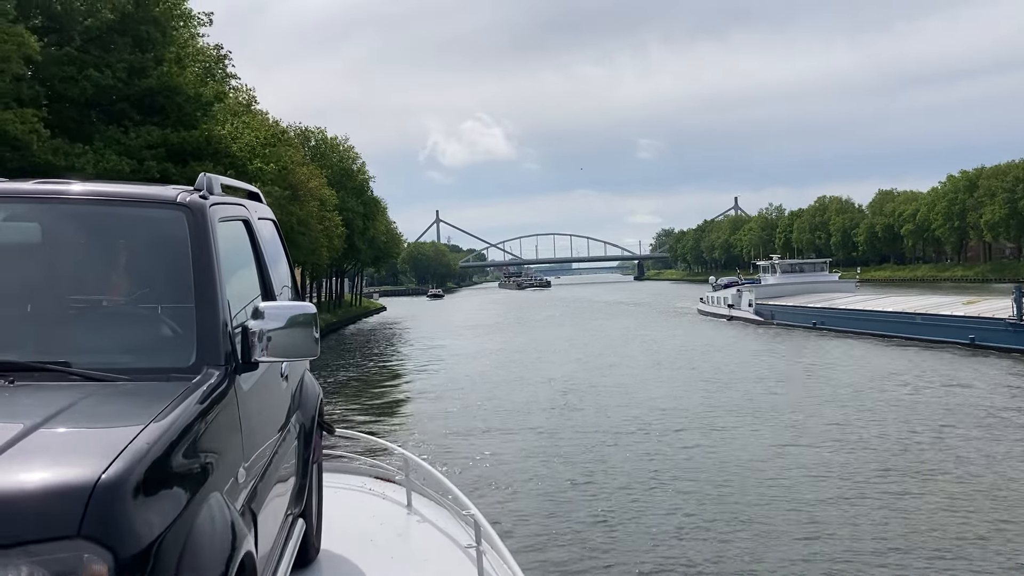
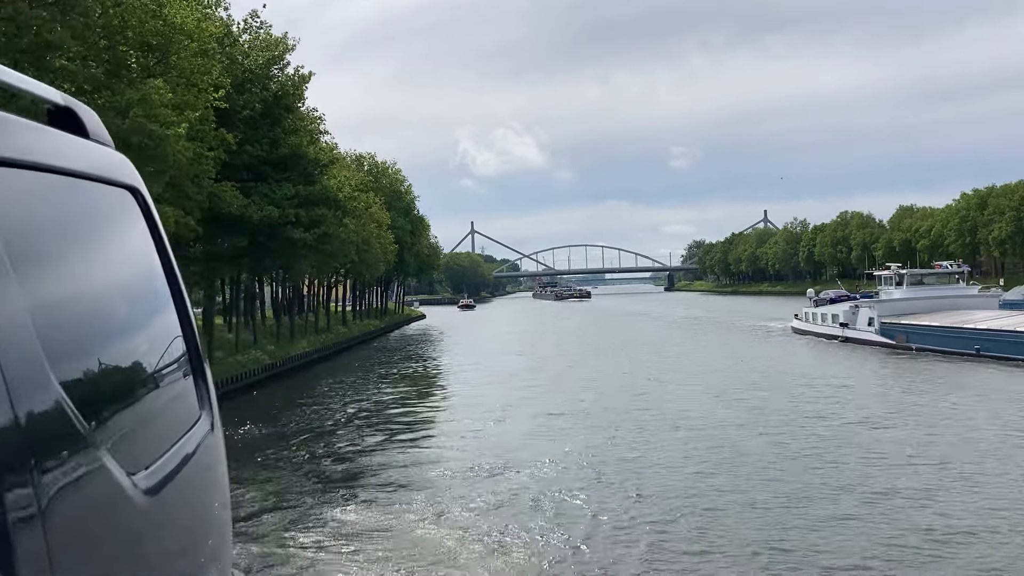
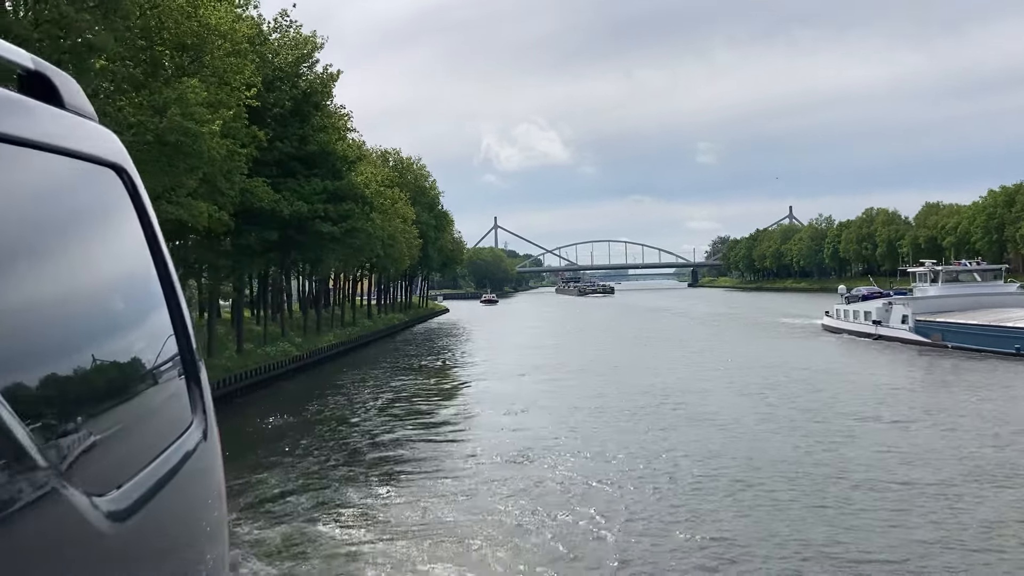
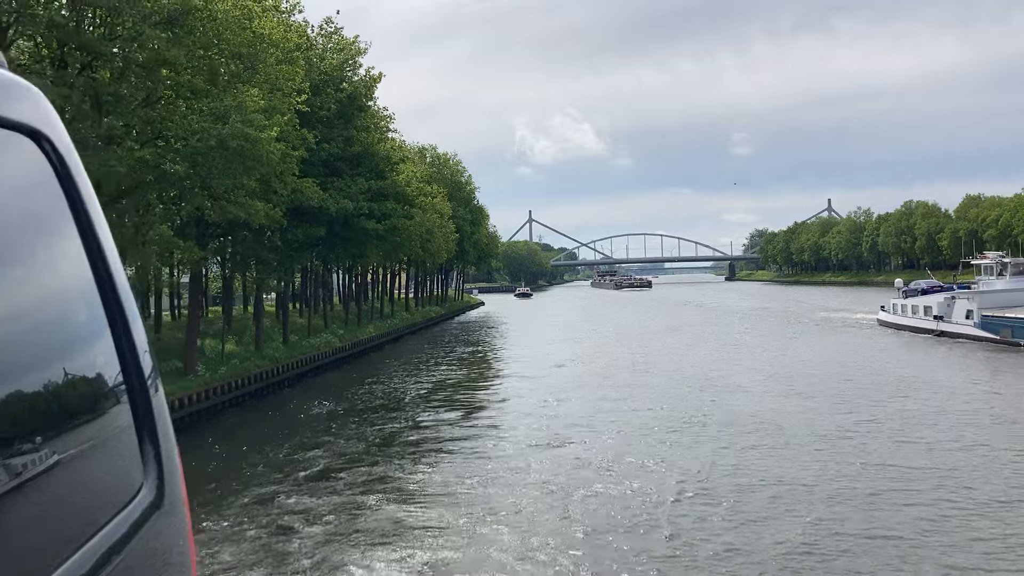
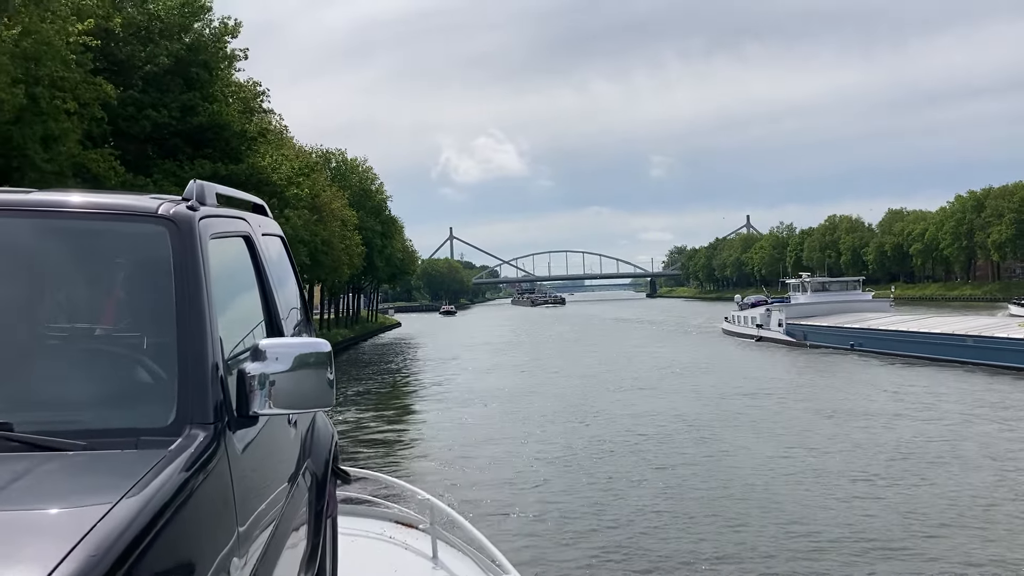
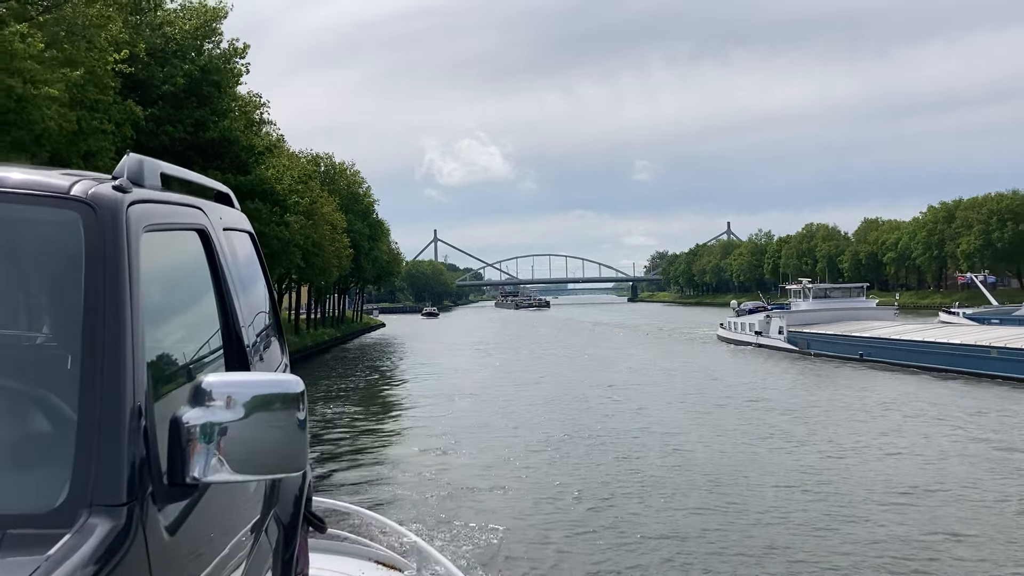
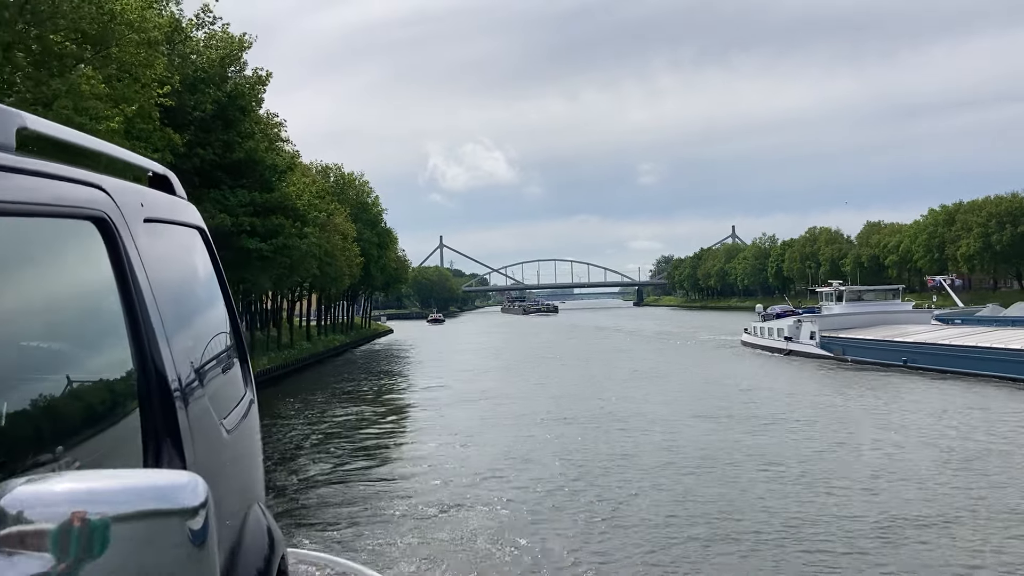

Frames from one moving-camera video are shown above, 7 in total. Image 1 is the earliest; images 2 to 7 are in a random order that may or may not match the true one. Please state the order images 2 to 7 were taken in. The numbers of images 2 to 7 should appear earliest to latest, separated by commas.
5, 6, 7, 2, 3, 4
